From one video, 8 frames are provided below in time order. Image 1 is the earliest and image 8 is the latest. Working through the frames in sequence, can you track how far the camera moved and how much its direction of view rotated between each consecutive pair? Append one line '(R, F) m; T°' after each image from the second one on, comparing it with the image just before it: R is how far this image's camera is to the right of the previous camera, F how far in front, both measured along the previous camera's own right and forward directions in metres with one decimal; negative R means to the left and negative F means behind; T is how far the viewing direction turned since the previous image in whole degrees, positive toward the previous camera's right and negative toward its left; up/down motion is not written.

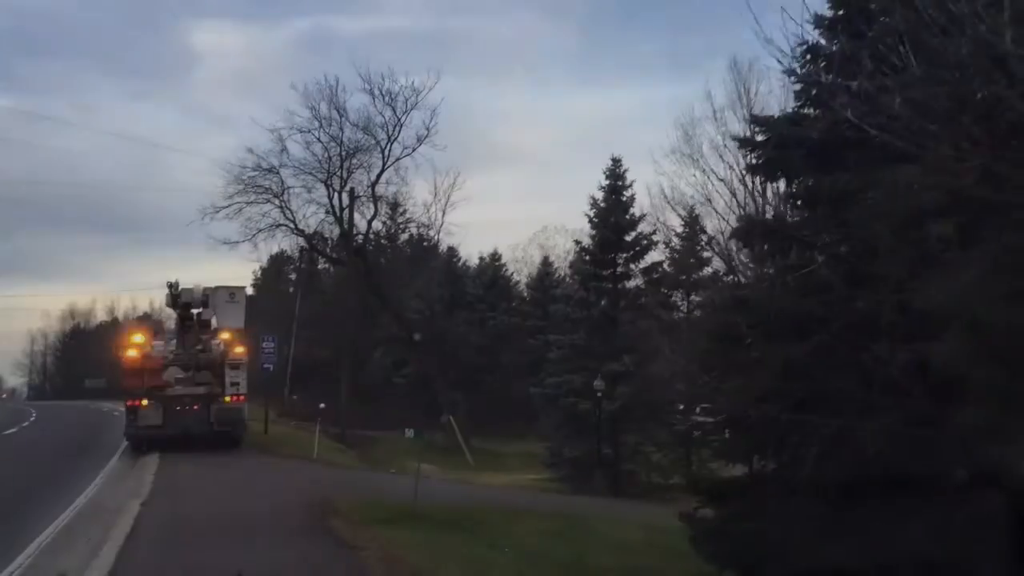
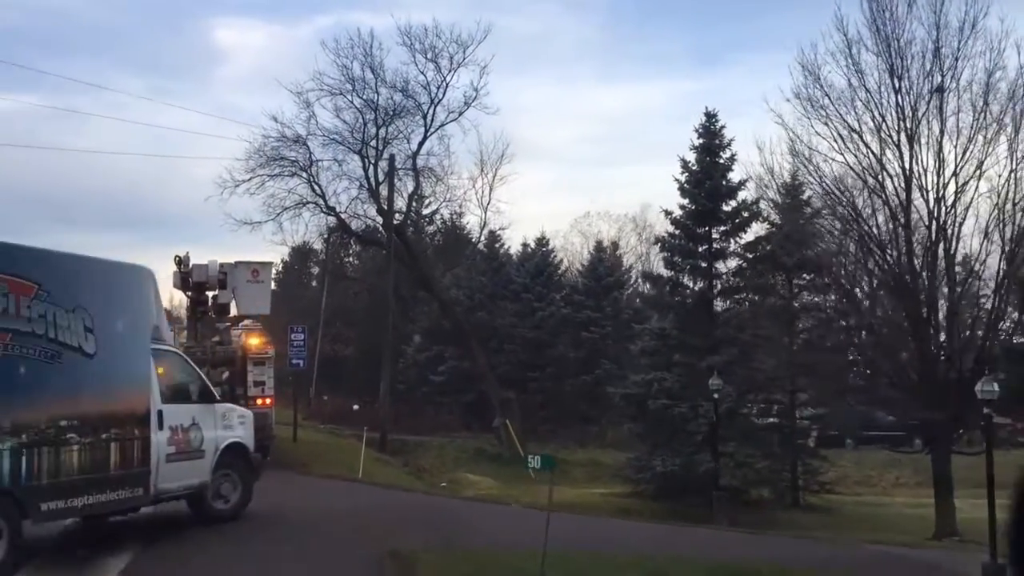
(-1.2, +4.5) m; -1°
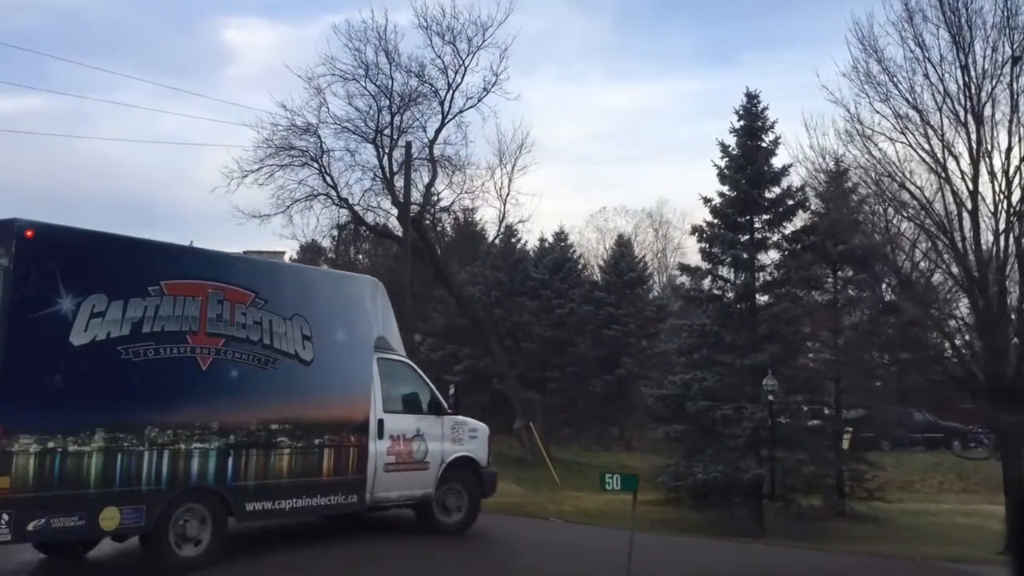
(-0.4, +1.6) m; 0°
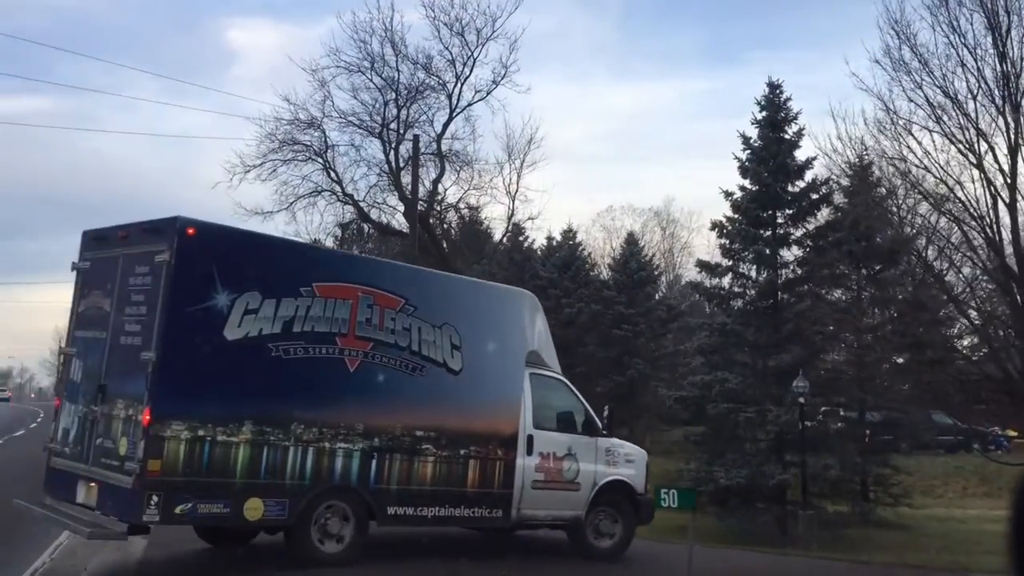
(-0.2, +0.8) m; 0°
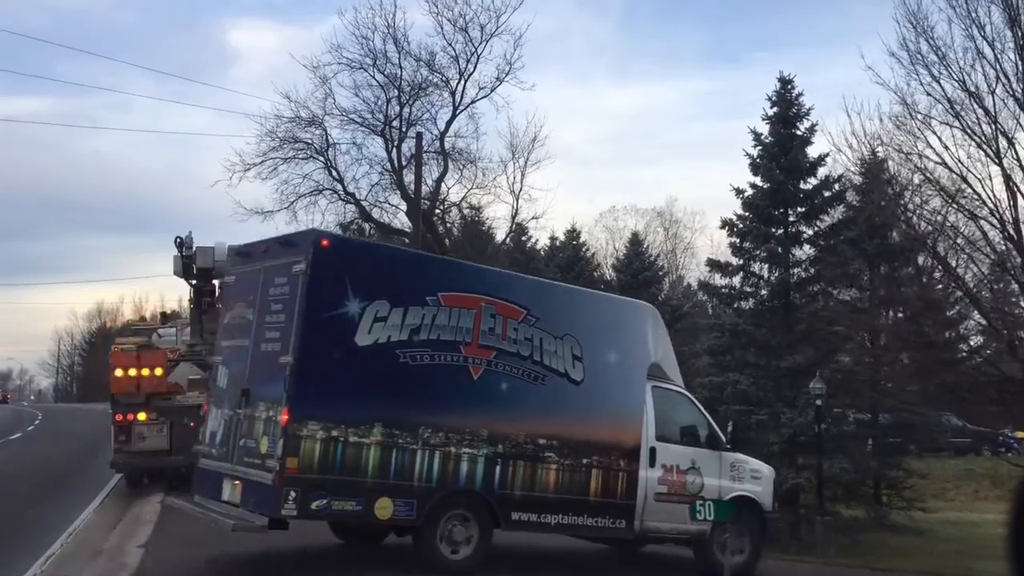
(-0.1, +0.4) m; 0°
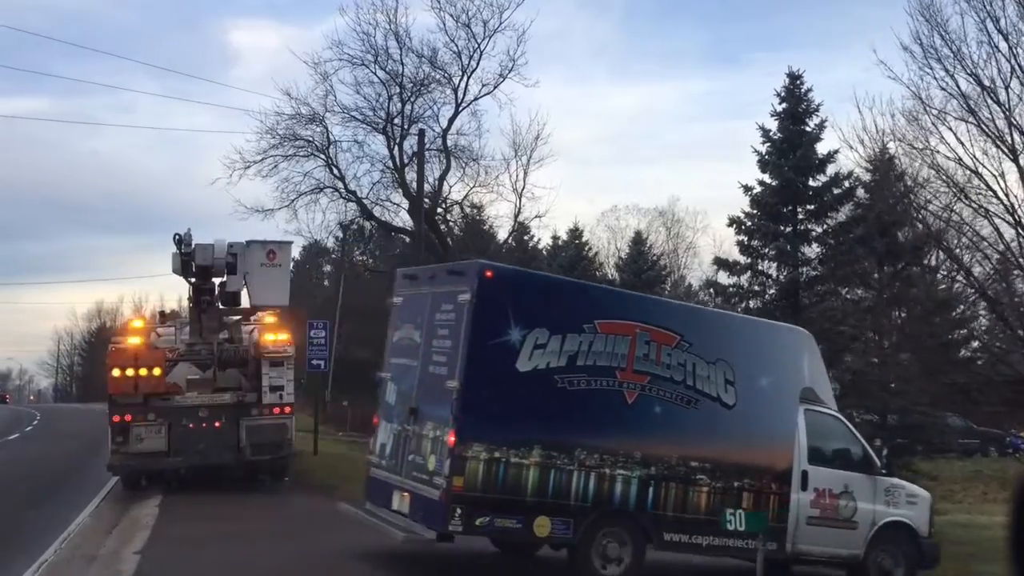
(-0.1, +0.3) m; 0°
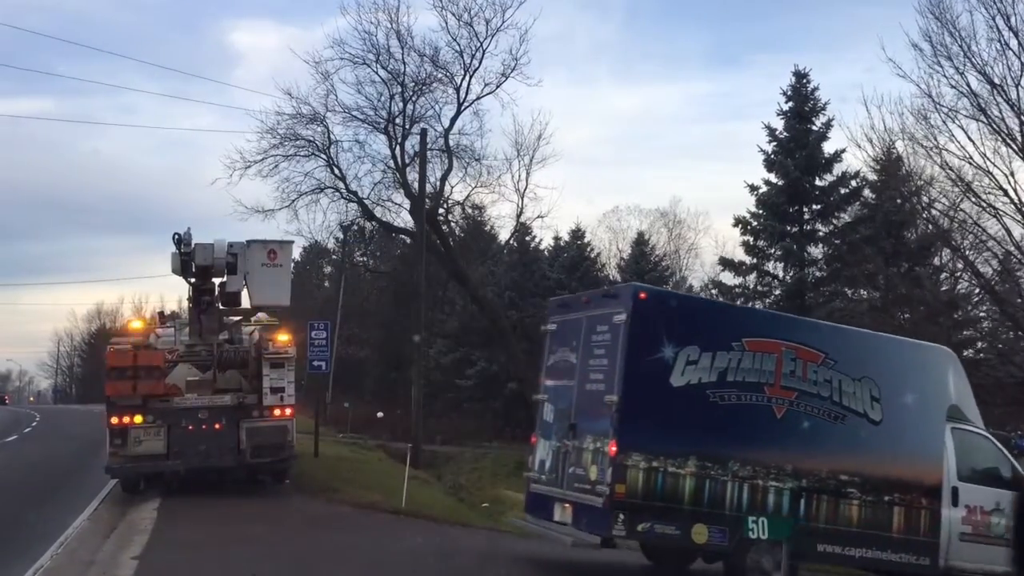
(-0.1, +0.2) m; 0°
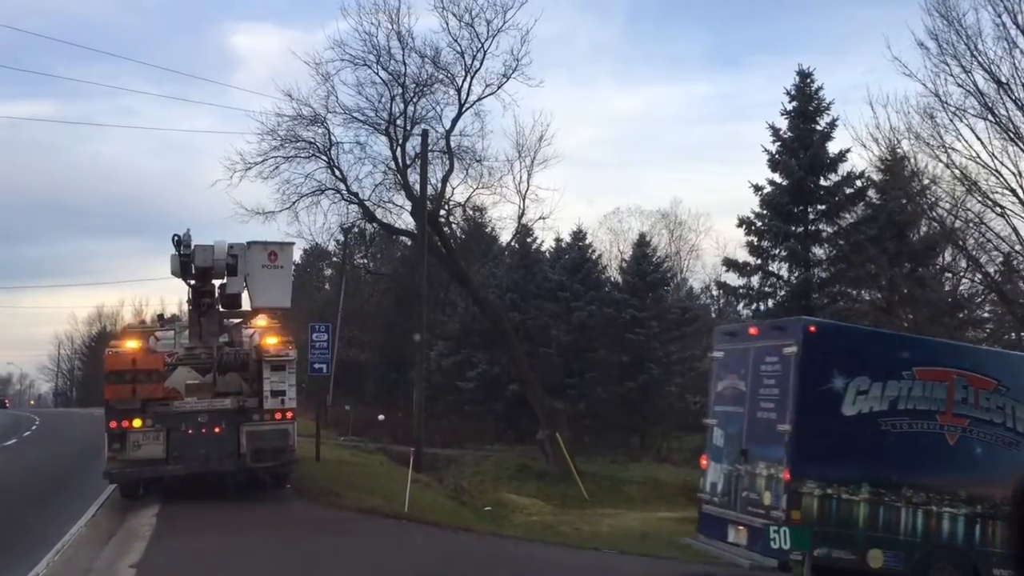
(0.0, +0.2) m; 0°
